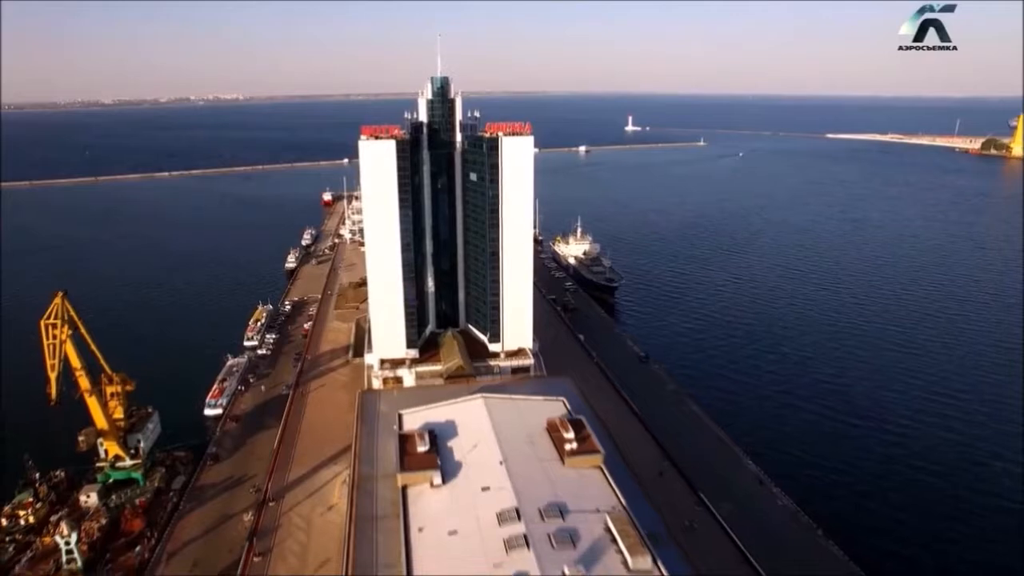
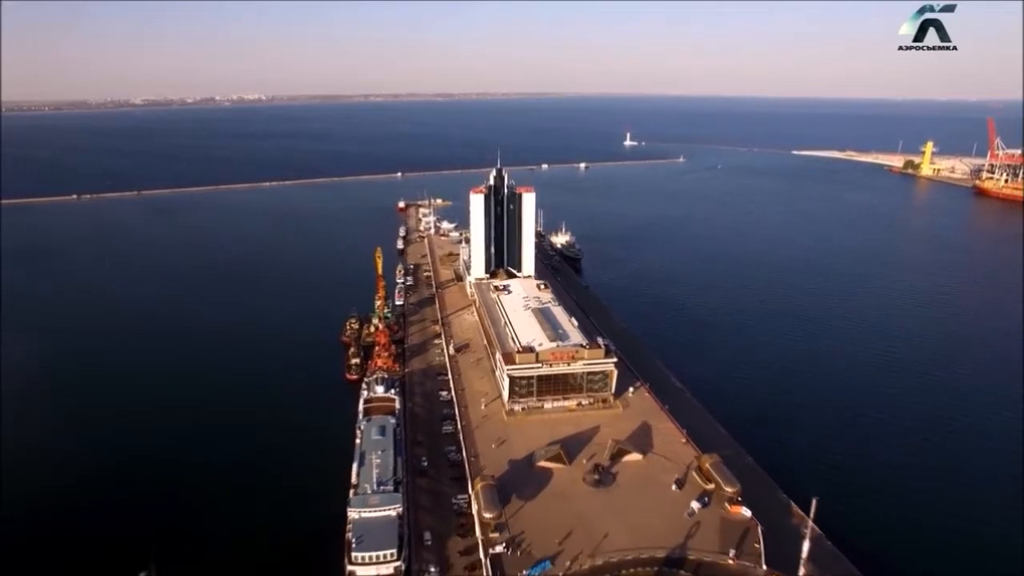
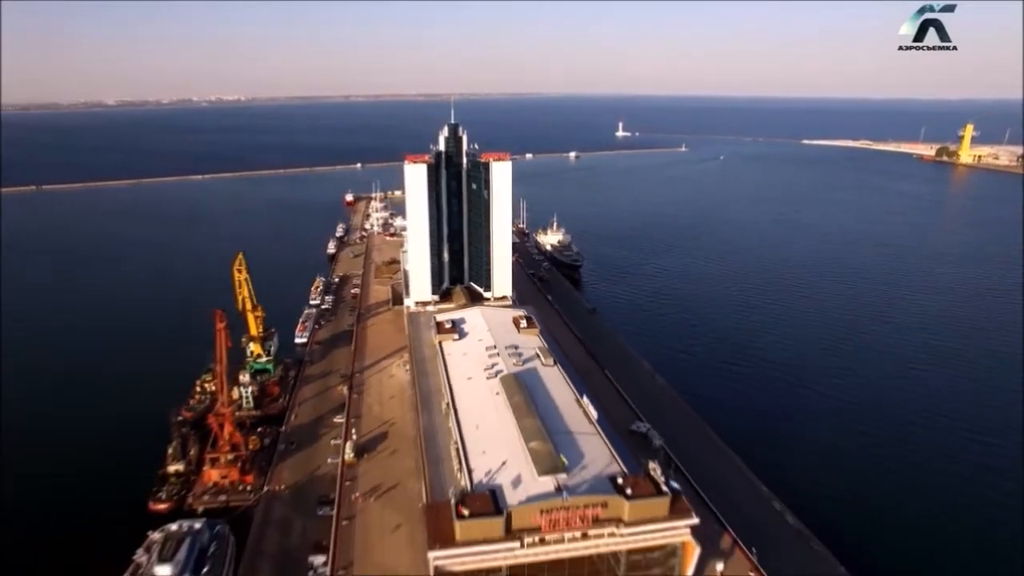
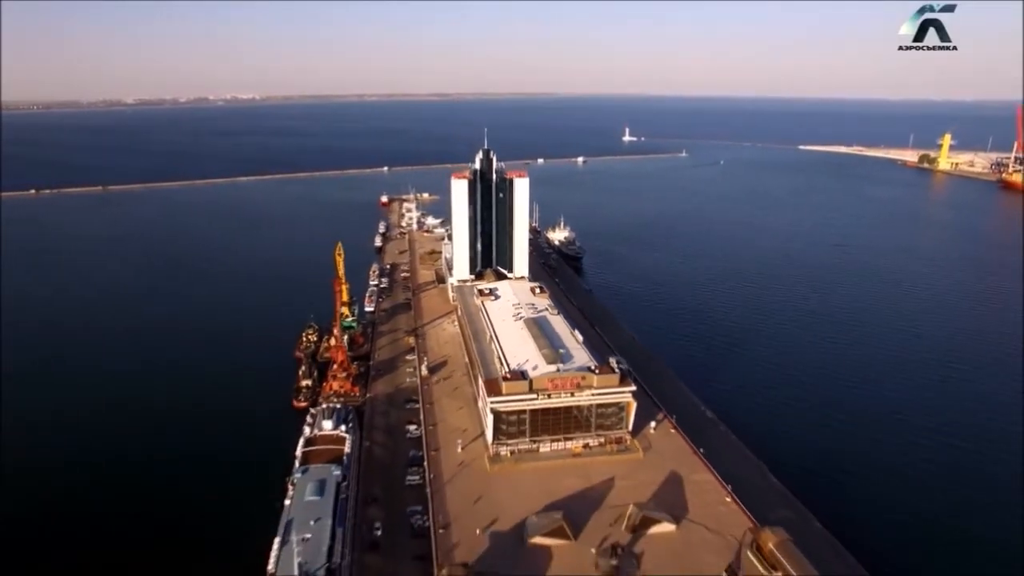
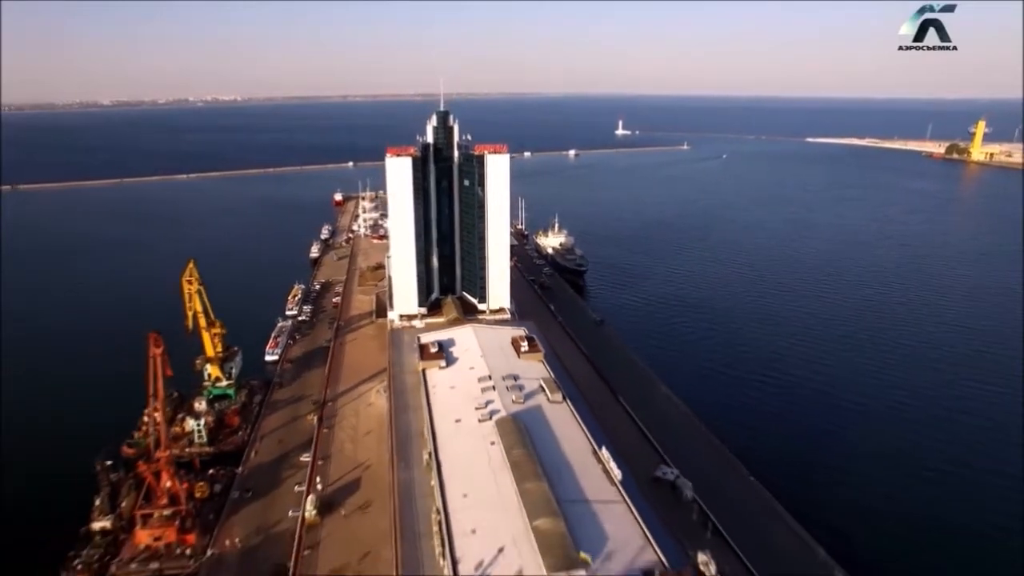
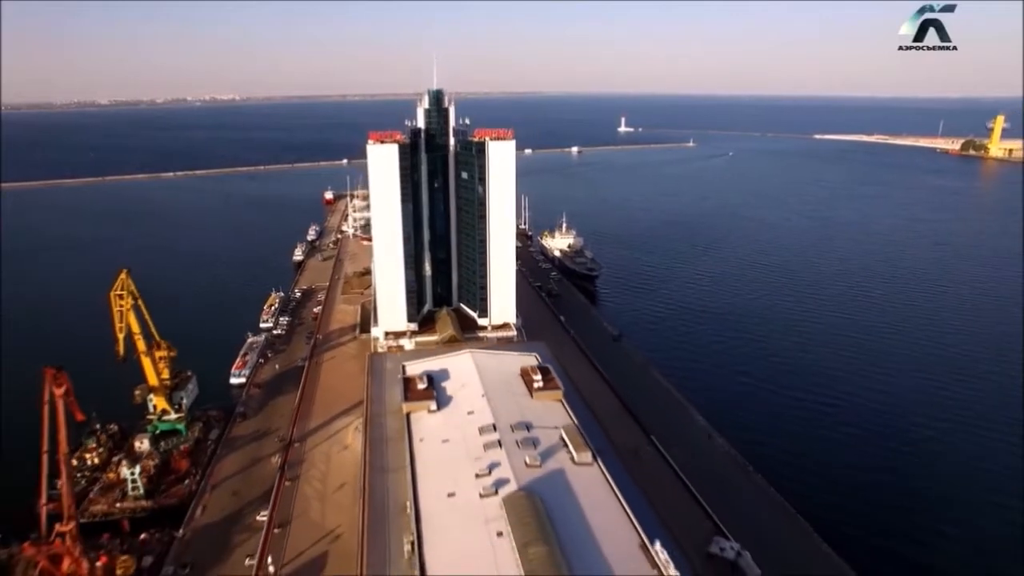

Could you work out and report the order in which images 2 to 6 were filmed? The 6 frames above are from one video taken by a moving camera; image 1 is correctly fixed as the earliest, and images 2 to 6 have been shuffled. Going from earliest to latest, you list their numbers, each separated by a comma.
6, 5, 3, 4, 2
